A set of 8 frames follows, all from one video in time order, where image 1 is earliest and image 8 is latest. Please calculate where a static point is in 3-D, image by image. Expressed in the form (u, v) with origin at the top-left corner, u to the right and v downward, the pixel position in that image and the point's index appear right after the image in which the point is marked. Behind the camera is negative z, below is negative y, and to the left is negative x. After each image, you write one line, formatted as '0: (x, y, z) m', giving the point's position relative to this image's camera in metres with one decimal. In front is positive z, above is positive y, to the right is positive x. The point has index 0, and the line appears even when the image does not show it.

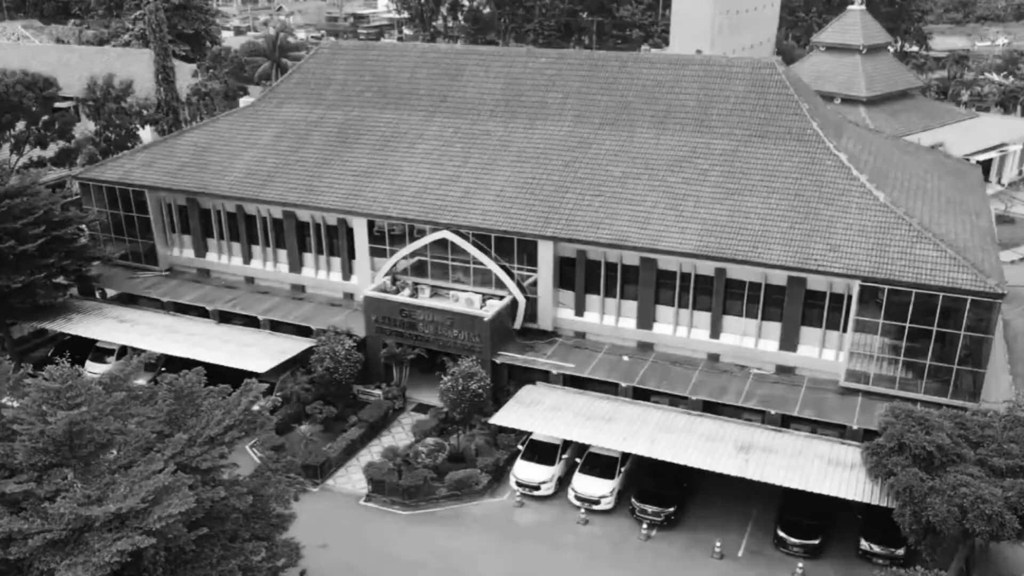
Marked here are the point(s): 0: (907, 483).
0: (+8.5, -4.2, +18.7) m
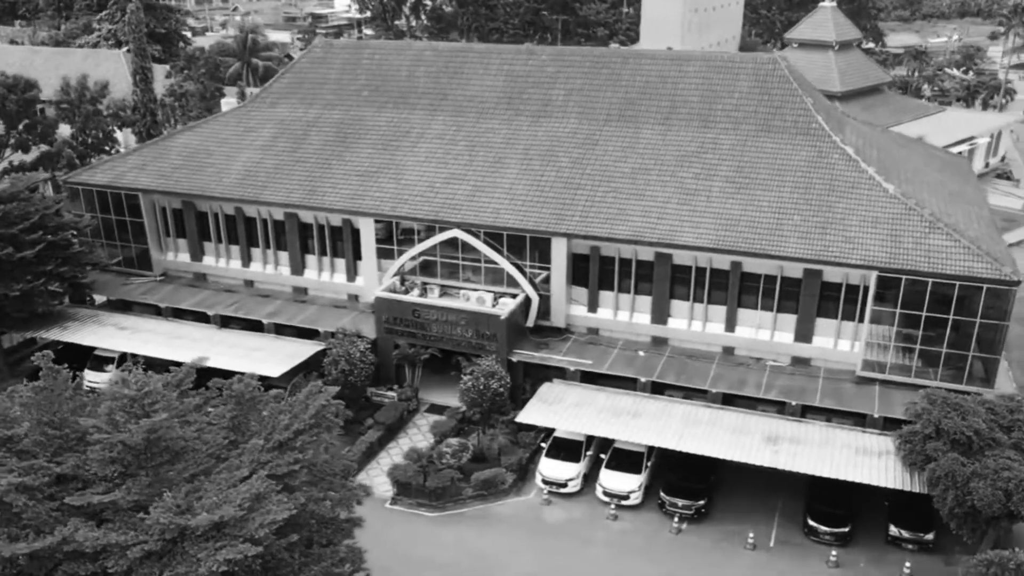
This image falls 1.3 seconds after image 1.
0: (+9.5, -3.9, +19.0) m
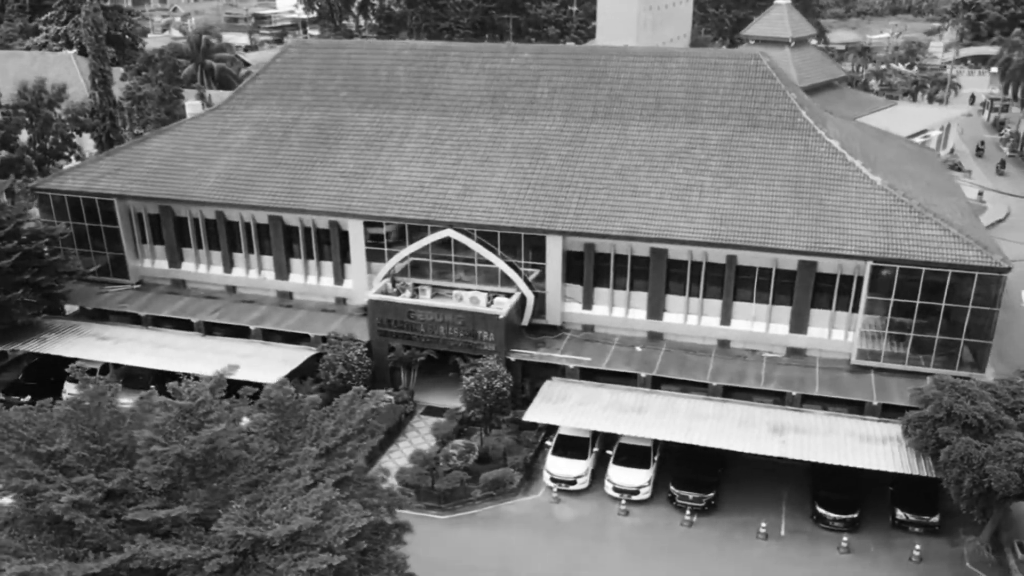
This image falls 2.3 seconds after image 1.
0: (+10.1, -3.6, +19.5) m
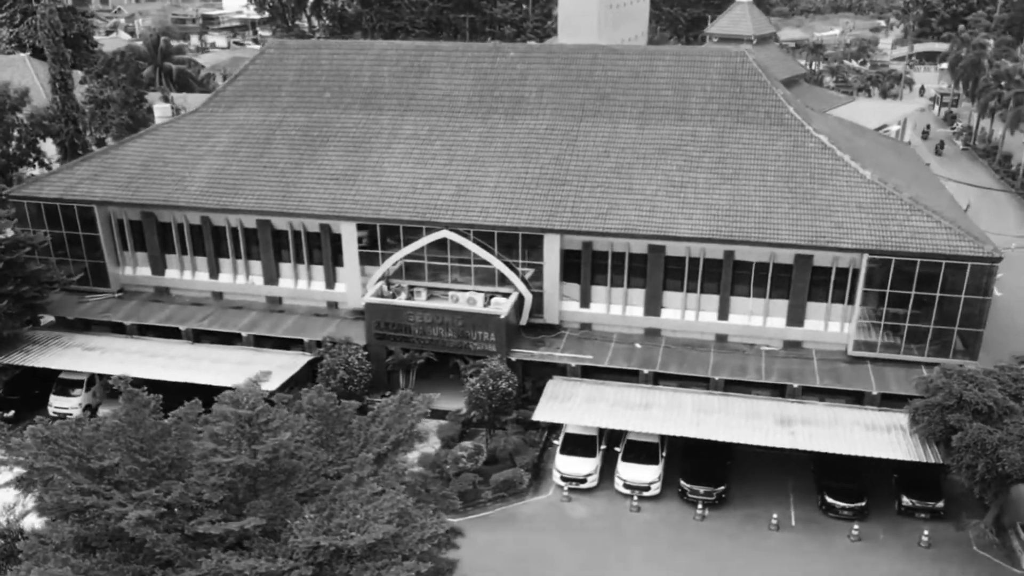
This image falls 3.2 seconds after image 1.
0: (+10.6, -3.4, +20.0) m
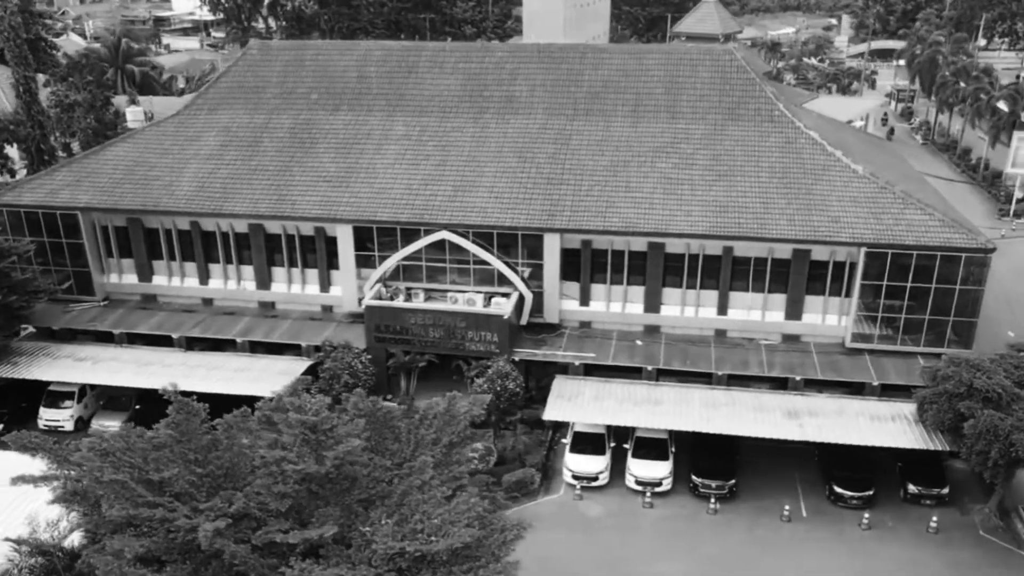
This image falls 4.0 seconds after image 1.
0: (+11.2, -3.2, +20.5) m
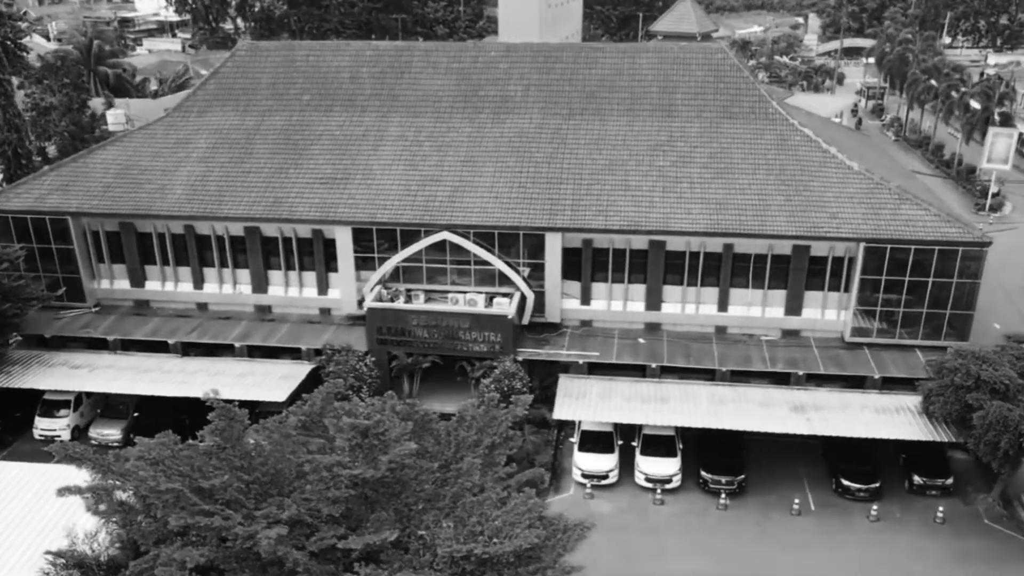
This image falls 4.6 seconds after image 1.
0: (+11.6, -3.0, +20.9) m
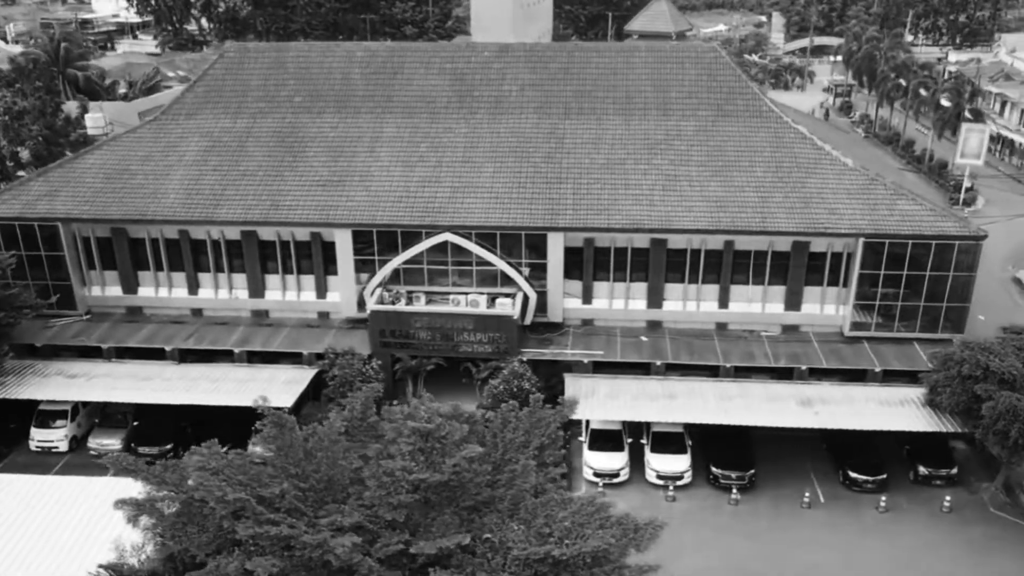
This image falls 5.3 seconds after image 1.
0: (+12.0, -2.8, +21.3) m
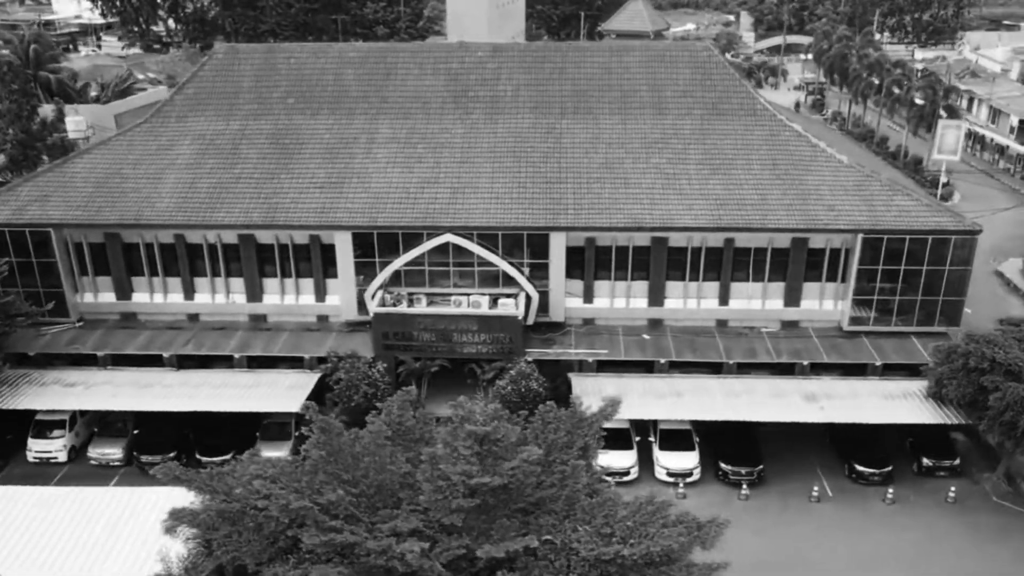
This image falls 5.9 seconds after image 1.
0: (+12.4, -2.7, +21.8) m
